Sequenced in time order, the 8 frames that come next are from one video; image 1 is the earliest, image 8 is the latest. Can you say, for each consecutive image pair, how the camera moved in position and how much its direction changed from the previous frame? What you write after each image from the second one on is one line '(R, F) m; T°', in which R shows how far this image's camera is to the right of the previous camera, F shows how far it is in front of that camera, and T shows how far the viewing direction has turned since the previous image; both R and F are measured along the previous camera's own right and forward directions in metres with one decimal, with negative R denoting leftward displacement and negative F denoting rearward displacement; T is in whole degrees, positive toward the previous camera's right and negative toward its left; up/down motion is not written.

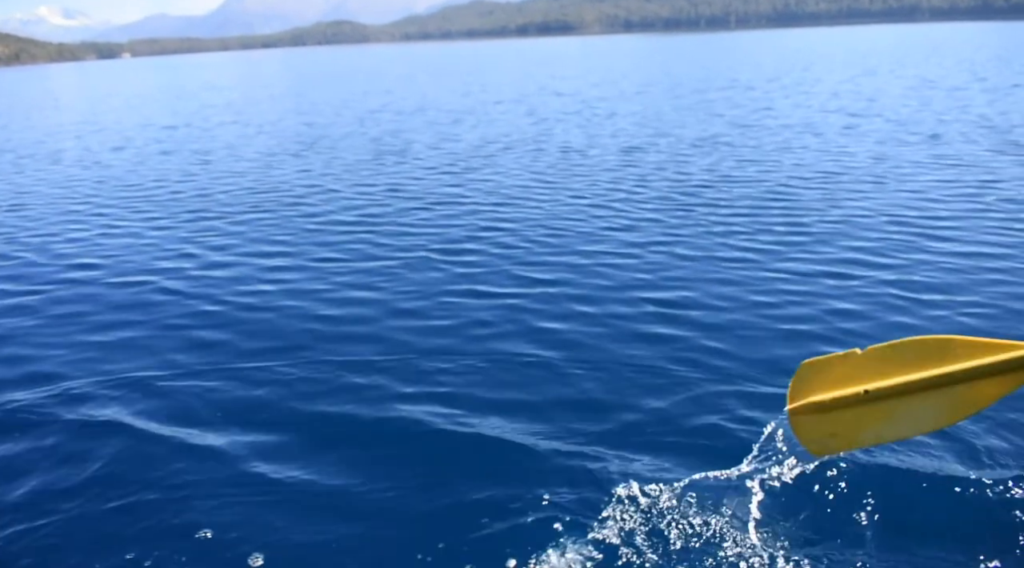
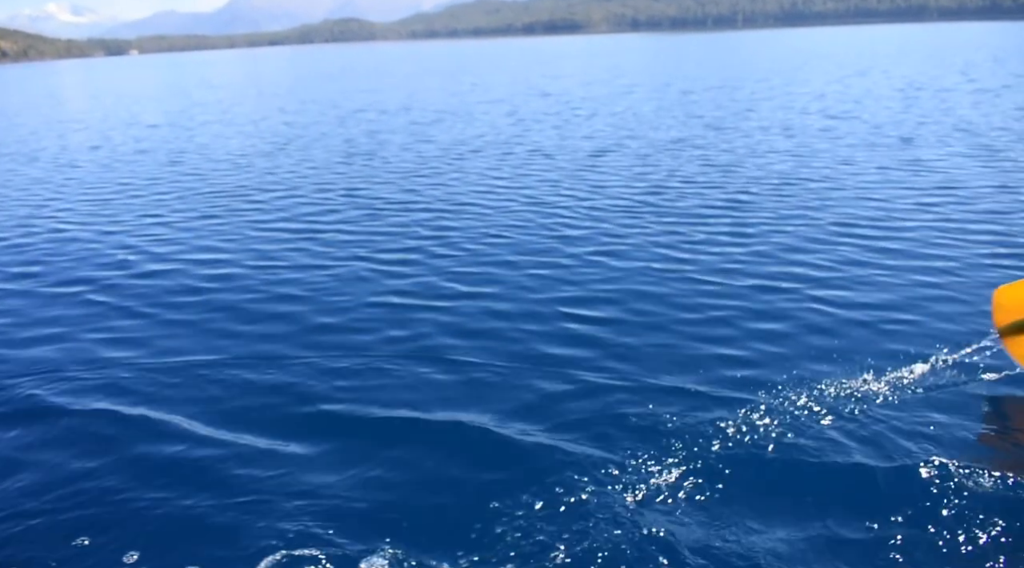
(+1.0, +0.6) m; 0°
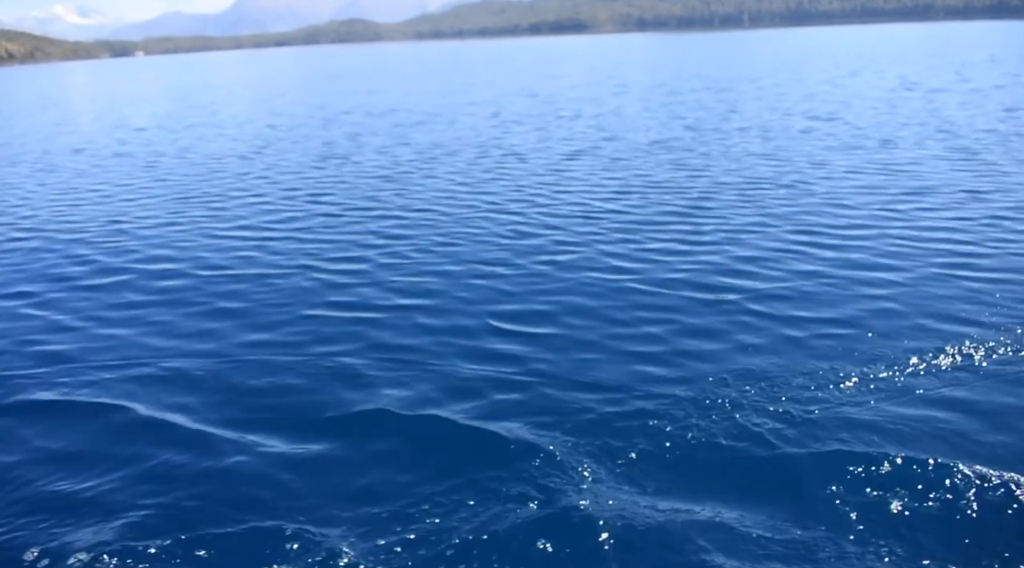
(+0.8, +0.5) m; 0°
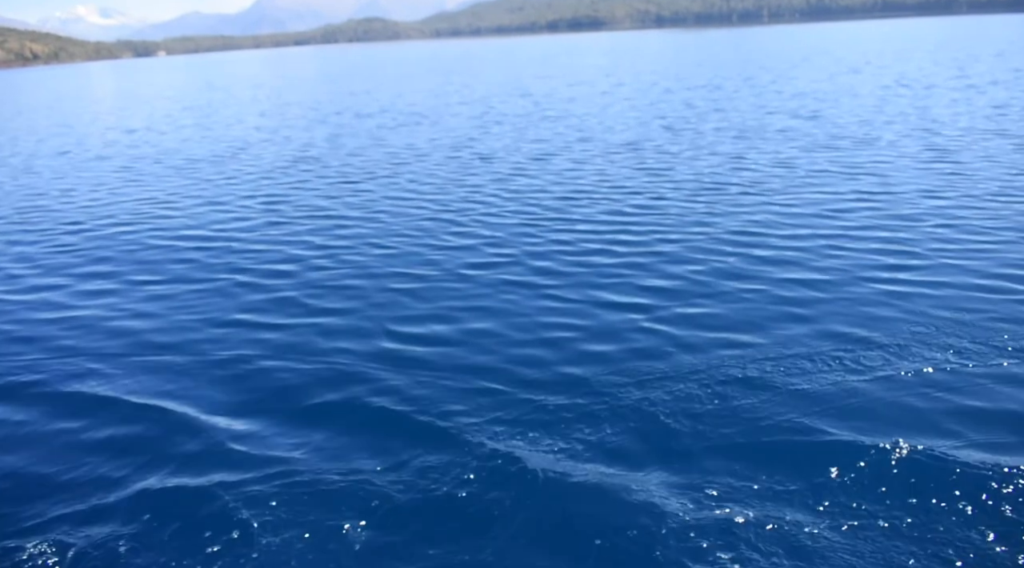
(+1.3, +0.6) m; -1°
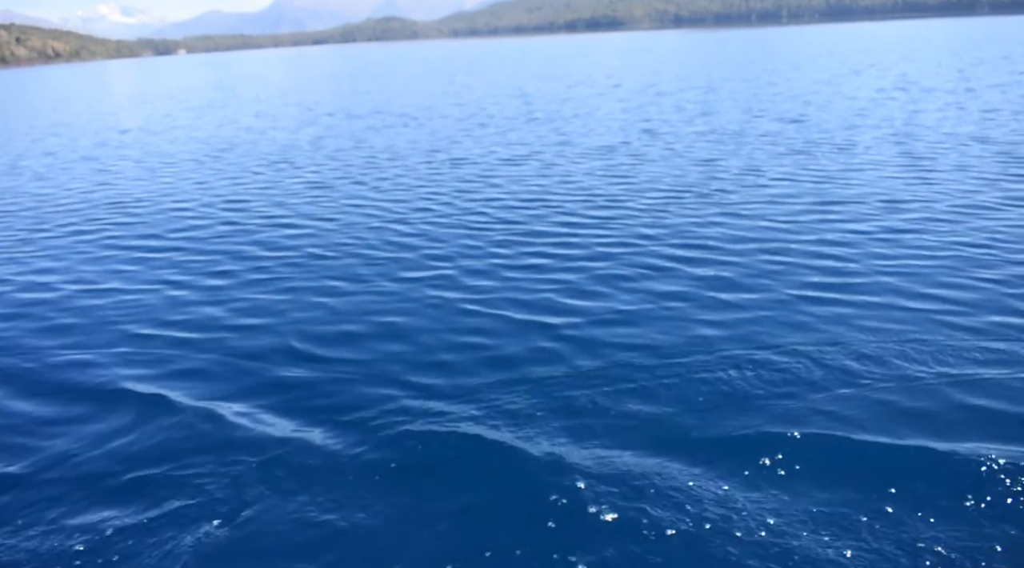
(+1.1, +0.4) m; -1°
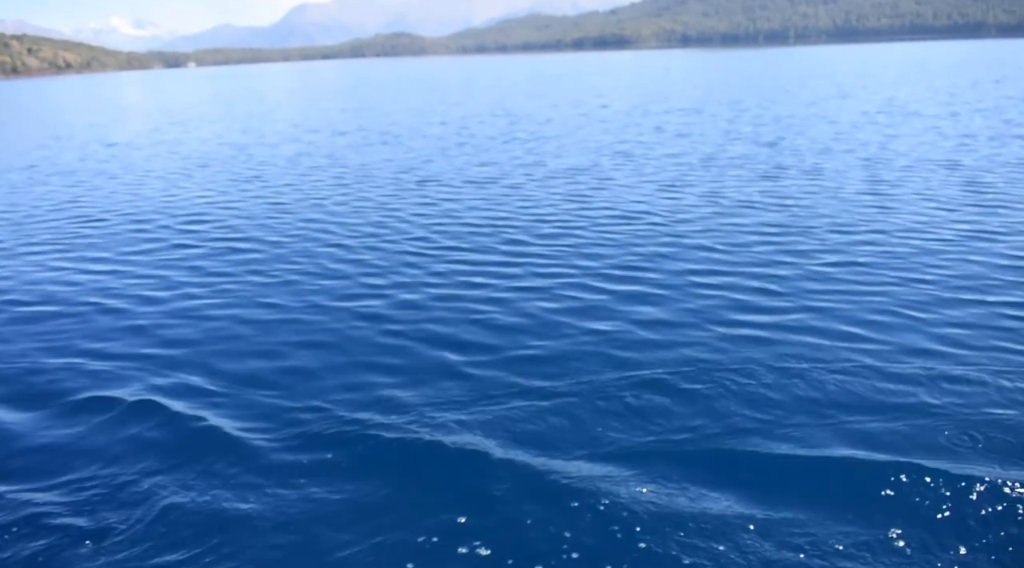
(+0.9, +0.3) m; 0°
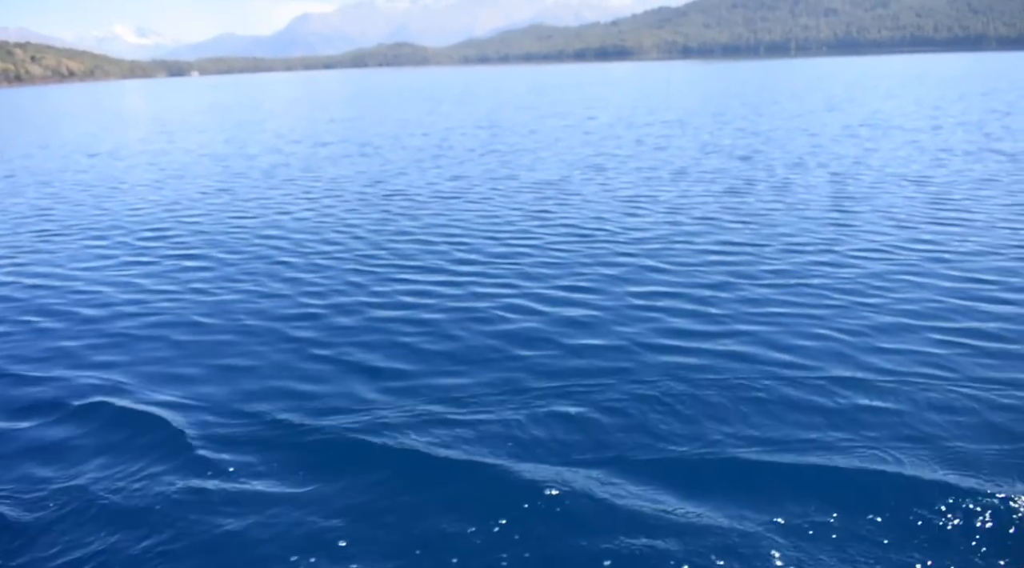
(+0.8, +0.3) m; 0°
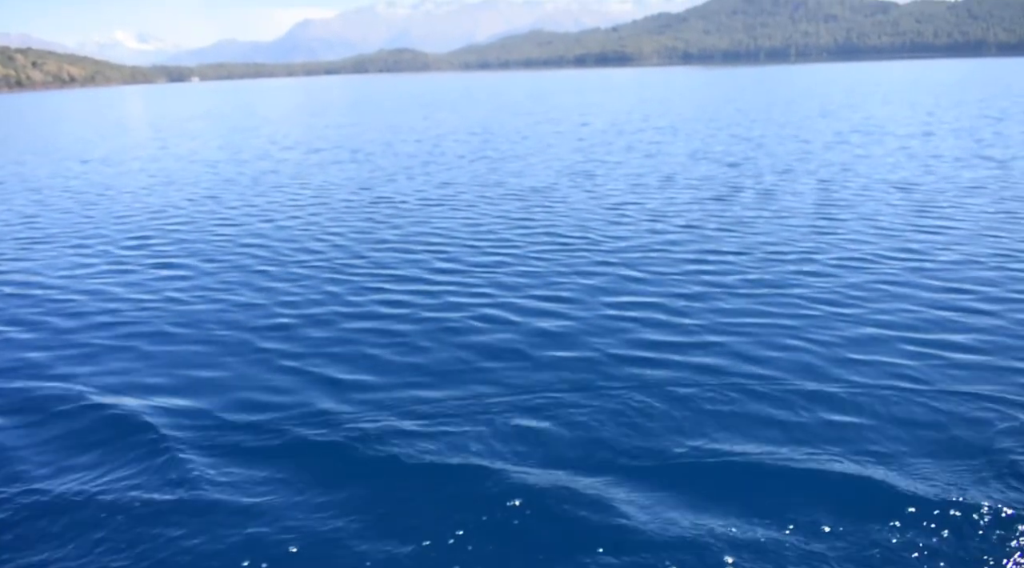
(-1.9, -2.4) m; 0°
